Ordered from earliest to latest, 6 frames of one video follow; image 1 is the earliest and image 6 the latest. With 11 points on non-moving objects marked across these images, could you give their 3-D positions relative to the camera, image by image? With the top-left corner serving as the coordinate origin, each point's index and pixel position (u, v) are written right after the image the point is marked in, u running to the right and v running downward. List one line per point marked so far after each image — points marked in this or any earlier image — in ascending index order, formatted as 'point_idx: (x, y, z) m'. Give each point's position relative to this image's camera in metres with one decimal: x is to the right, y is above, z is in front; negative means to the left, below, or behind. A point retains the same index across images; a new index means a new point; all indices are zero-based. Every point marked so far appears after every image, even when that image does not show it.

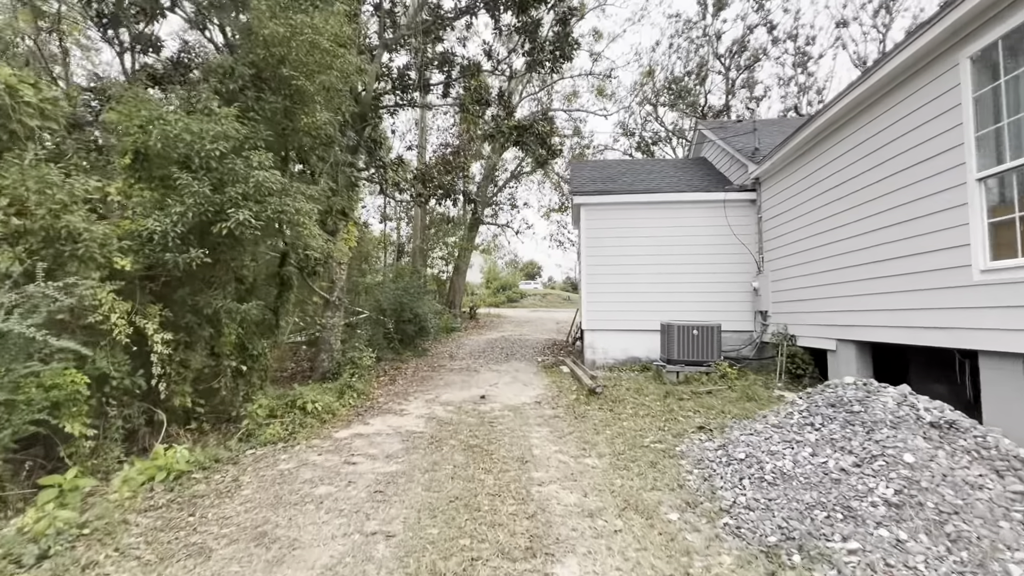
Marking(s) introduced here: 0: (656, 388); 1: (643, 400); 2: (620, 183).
0: (+1.8, -1.2, +5.7) m
1: (+1.4, -1.2, +5.2) m
2: (+2.0, +1.9, +8.5) m
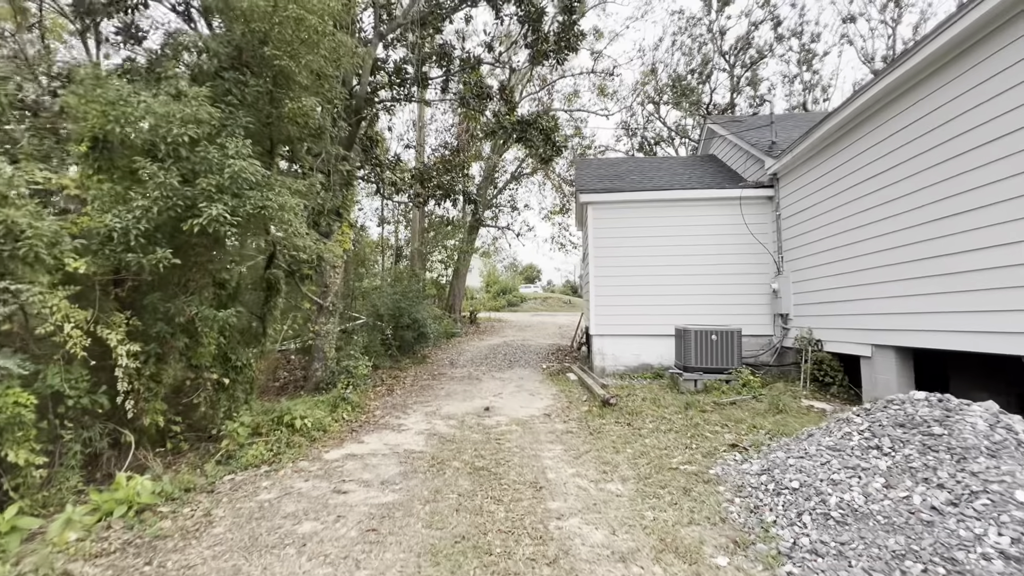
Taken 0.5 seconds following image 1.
0: (+1.9, -1.3, +5.3) m
1: (+1.5, -1.3, +4.8) m
2: (+2.0, +1.9, +8.2) m
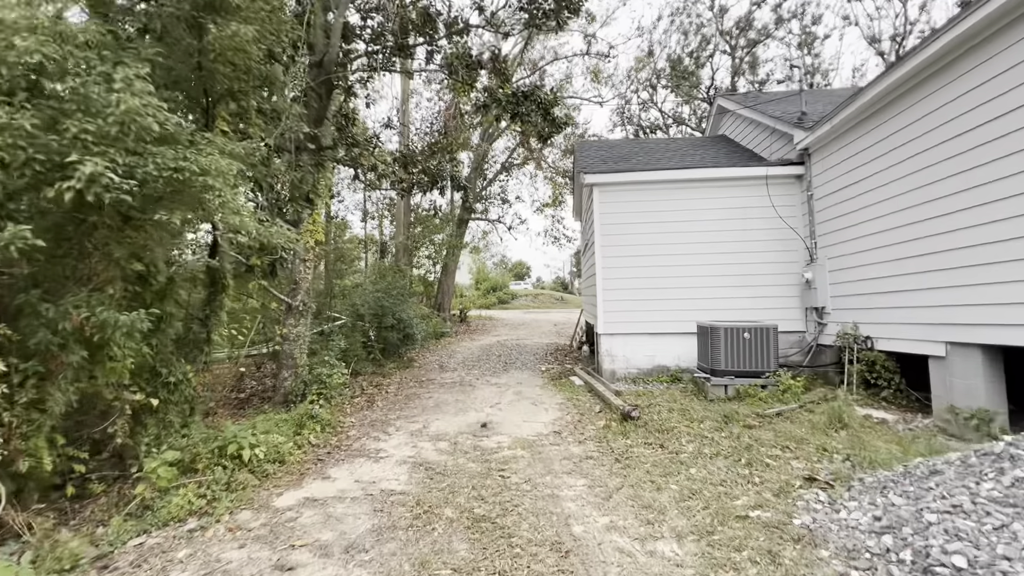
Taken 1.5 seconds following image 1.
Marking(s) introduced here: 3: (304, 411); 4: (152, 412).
0: (+1.9, -1.2, +4.5) m
1: (+1.5, -1.2, +3.9) m
2: (+1.9, +2.0, +7.3) m
3: (-2.1, -1.2, +4.7) m
4: (-2.7, -0.9, +3.5) m
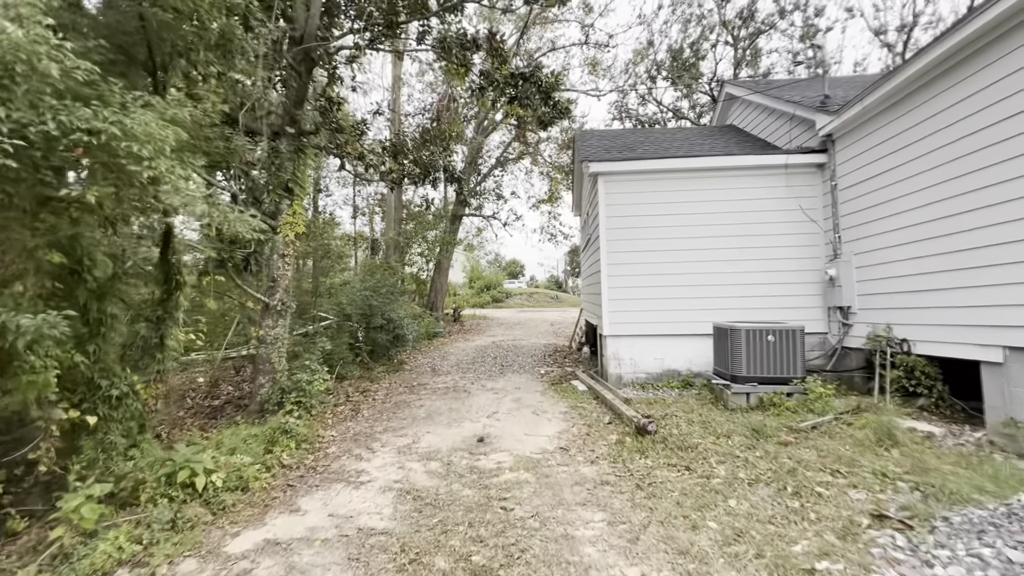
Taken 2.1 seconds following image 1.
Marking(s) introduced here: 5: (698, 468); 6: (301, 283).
0: (+1.9, -1.1, +4.0) m
1: (+1.6, -1.1, +3.5) m
2: (+1.9, +2.0, +6.8) m
3: (-2.1, -1.2, +4.2) m
4: (-2.6, -0.9, +3.0) m
5: (+1.2, -1.2, +3.1) m
6: (-3.5, +0.1, +7.8) m
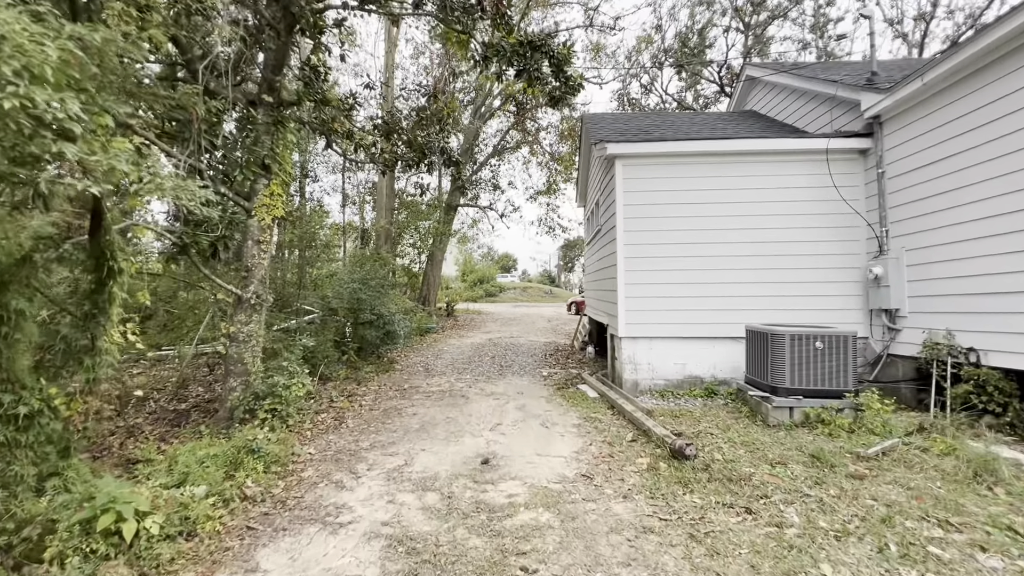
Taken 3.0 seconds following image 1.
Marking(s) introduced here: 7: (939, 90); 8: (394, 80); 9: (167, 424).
0: (+2.0, -1.1, +3.4) m
1: (+1.6, -1.1, +2.9) m
2: (+2.0, +2.0, +6.2) m
3: (-2.0, -1.1, +3.5) m
4: (-2.5, -0.8, +2.3) m
5: (+1.3, -1.2, +2.5) m
6: (-3.4, +0.2, +7.1) m
7: (+3.9, +1.8, +4.3) m
8: (-2.2, +3.8, +8.7) m
9: (-3.7, -1.5, +5.1) m
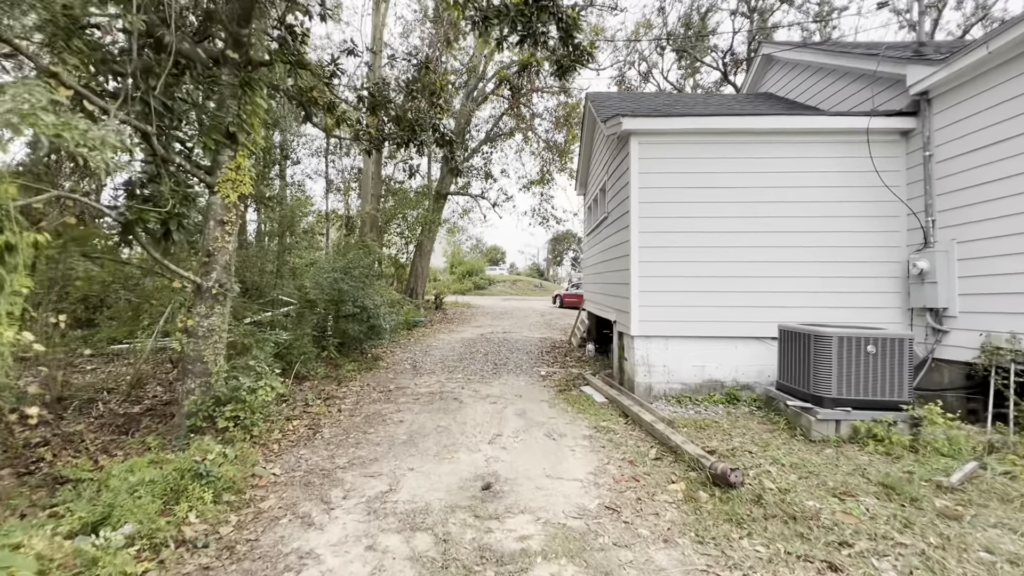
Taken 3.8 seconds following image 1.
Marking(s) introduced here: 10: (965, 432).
0: (+2.0, -1.1, +2.9) m
1: (+1.7, -1.1, +2.3) m
2: (+2.0, +2.1, +5.6) m
3: (-1.9, -1.0, +2.9) m
4: (-2.5, -0.8, +1.6) m
5: (+1.4, -1.1, +1.9) m
6: (-3.5, +0.4, +6.4) m
7: (+3.9, +1.8, +3.8) m
8: (-2.2, +4.0, +8.0) m
9: (-3.7, -1.3, +4.4) m
10: (+3.1, -1.0, +3.3) m
